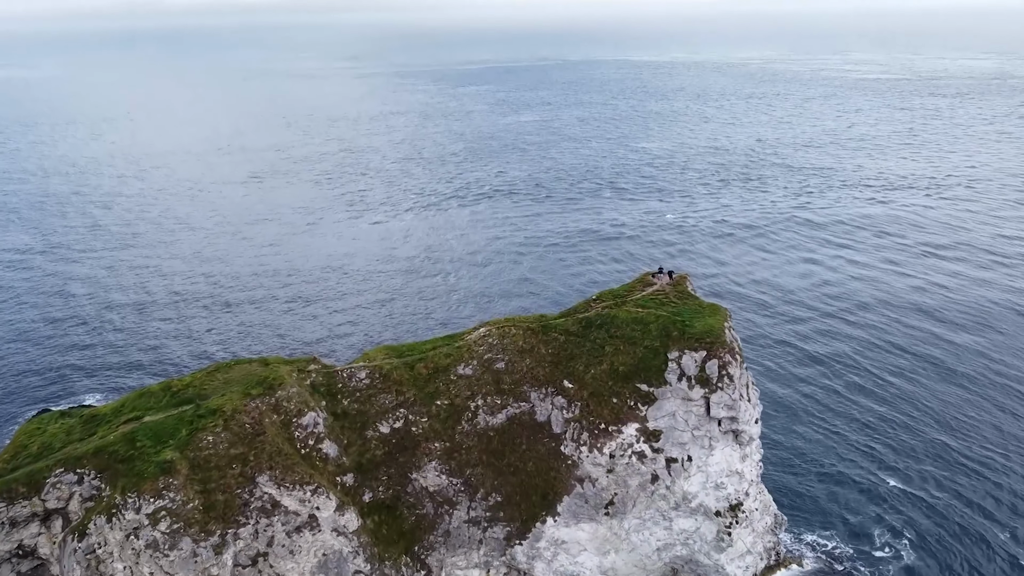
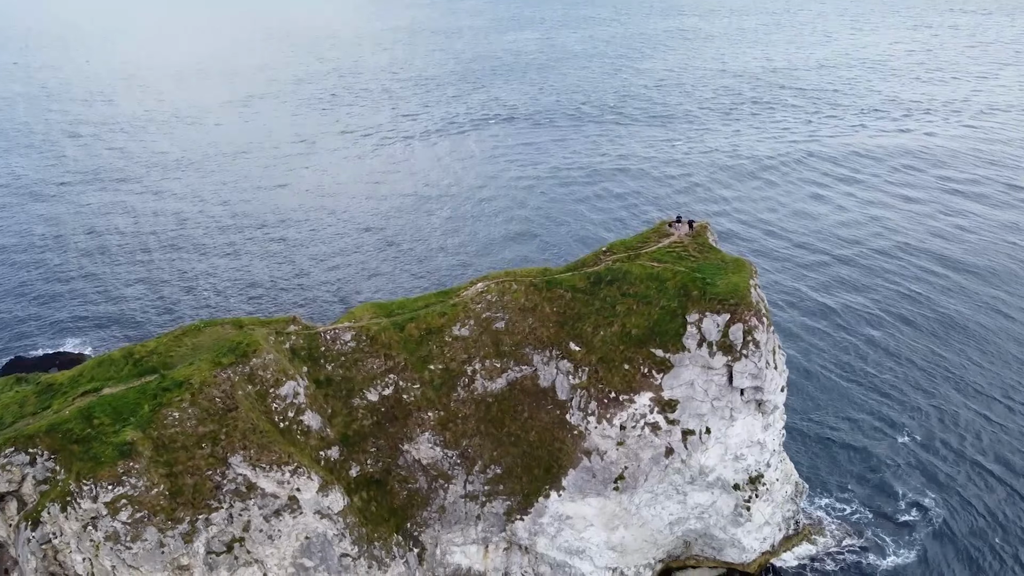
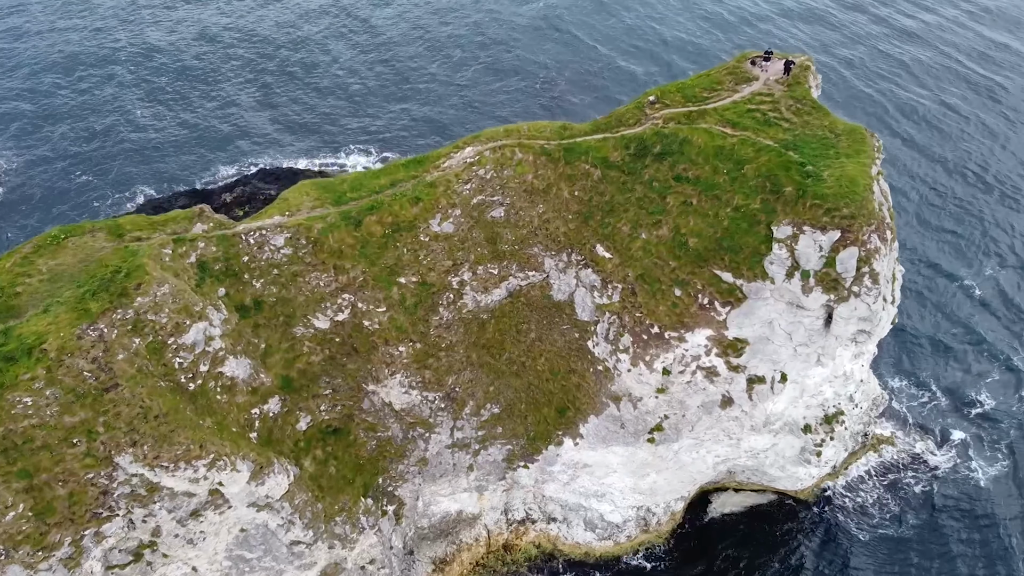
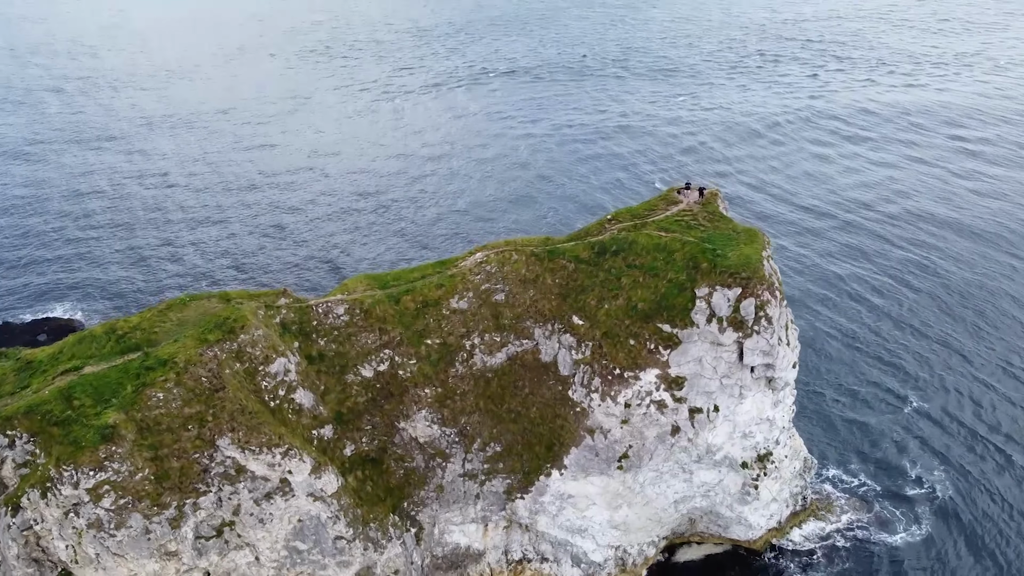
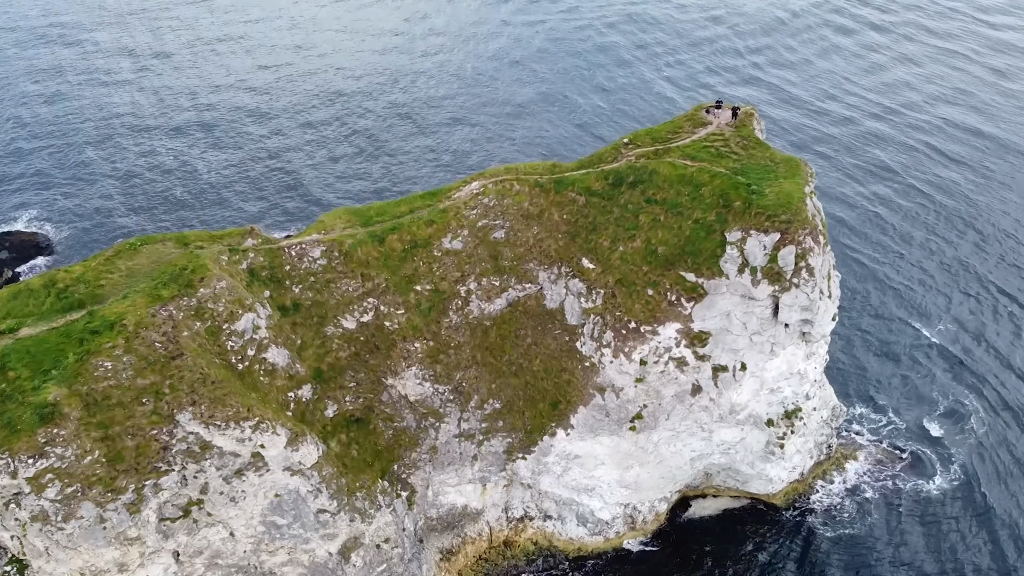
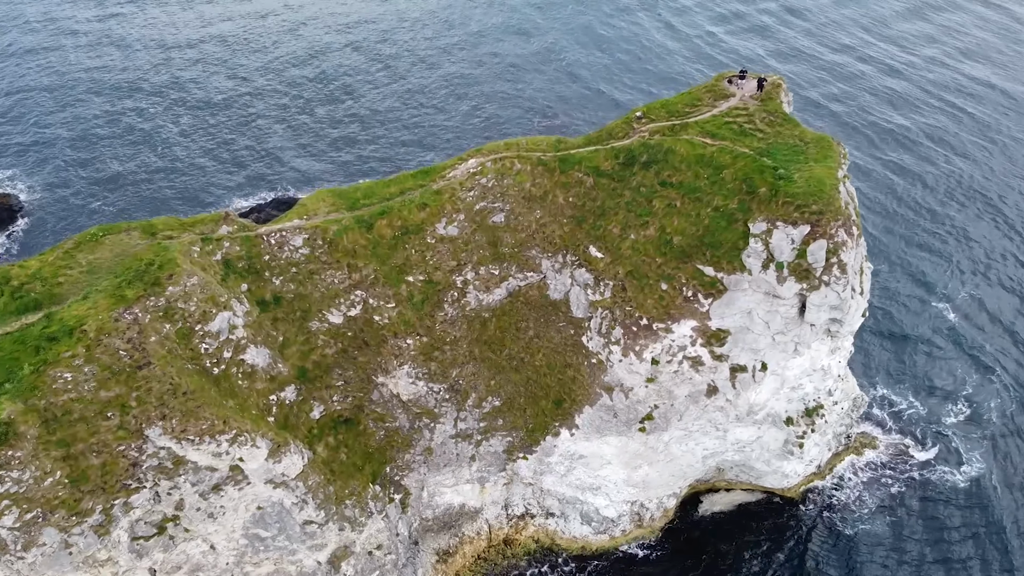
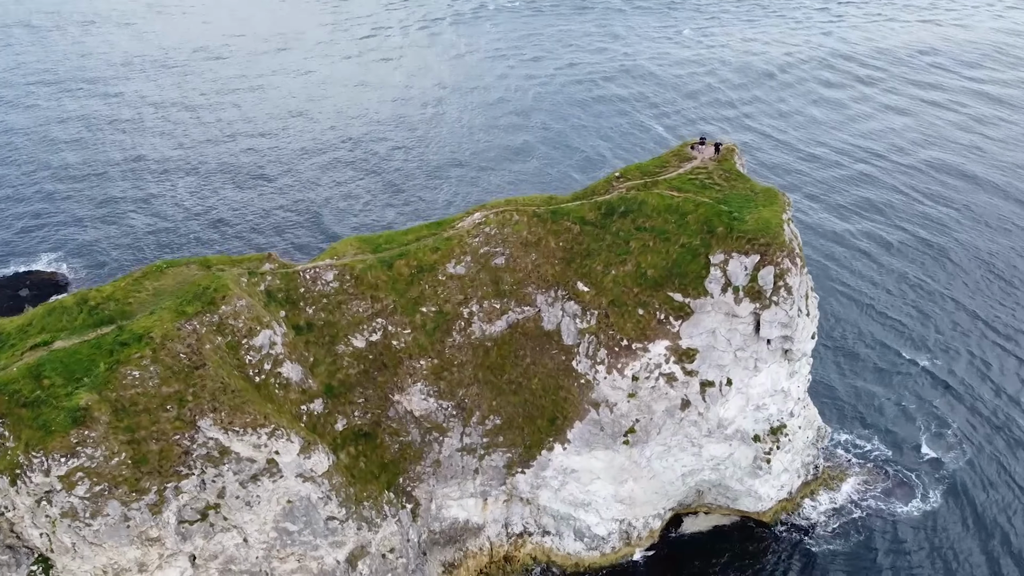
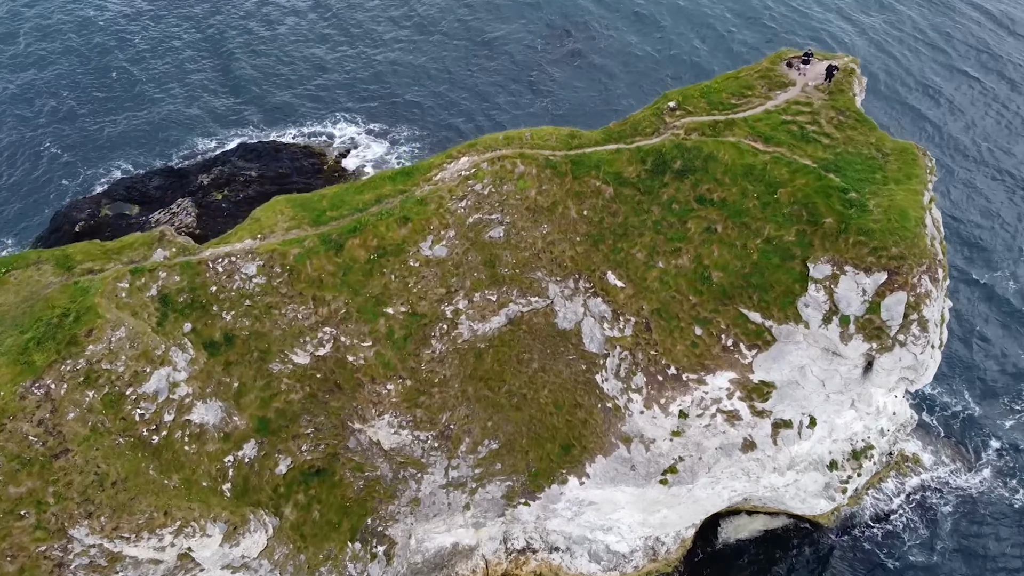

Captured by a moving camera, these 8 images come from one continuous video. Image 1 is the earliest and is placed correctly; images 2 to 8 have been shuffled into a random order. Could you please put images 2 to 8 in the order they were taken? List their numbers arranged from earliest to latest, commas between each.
2, 4, 7, 5, 6, 3, 8
